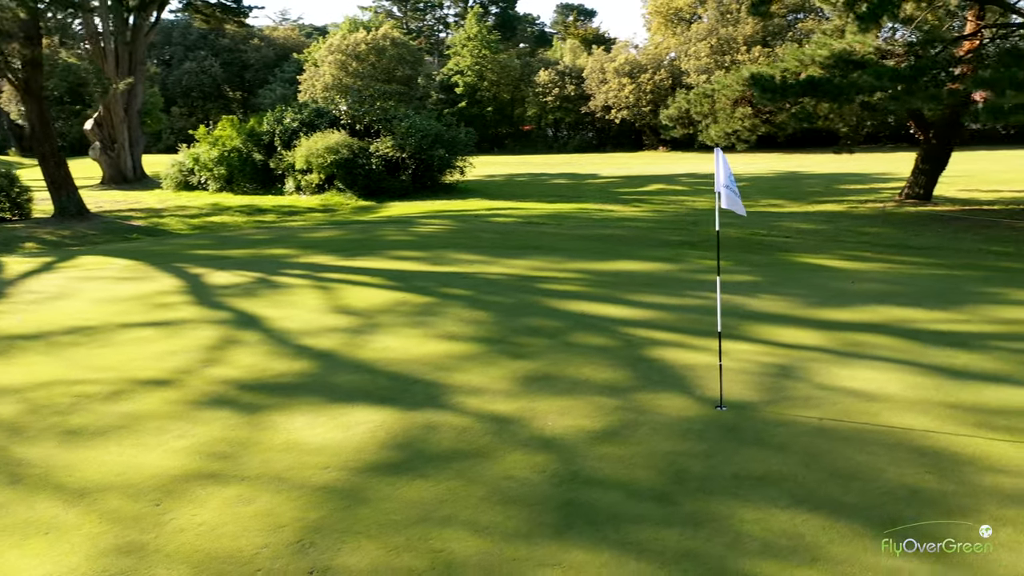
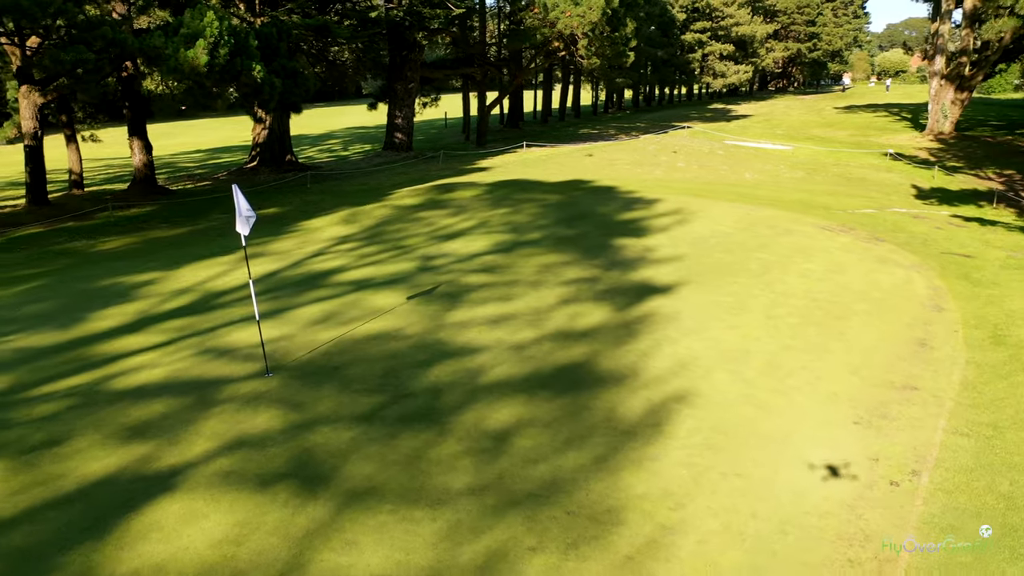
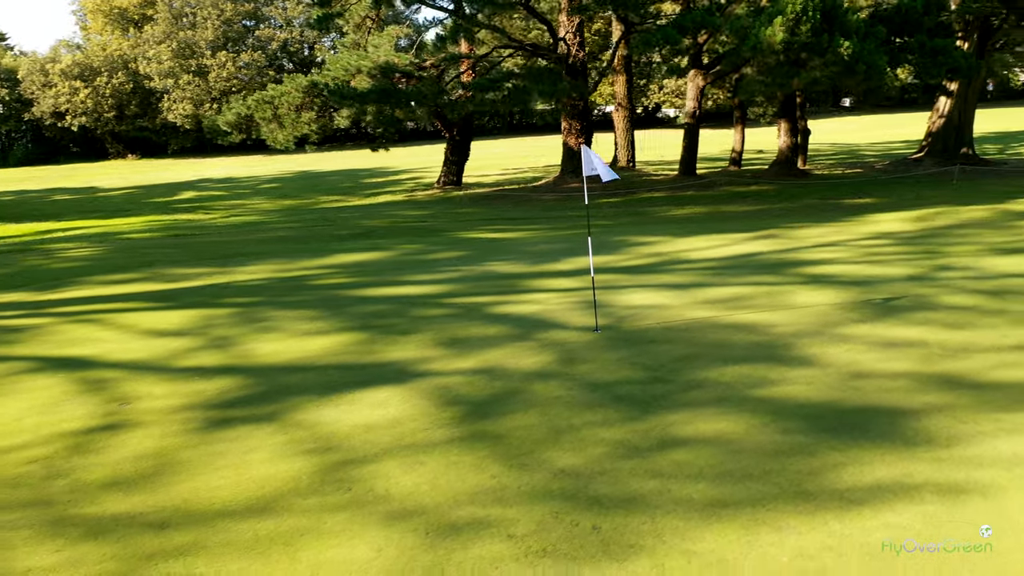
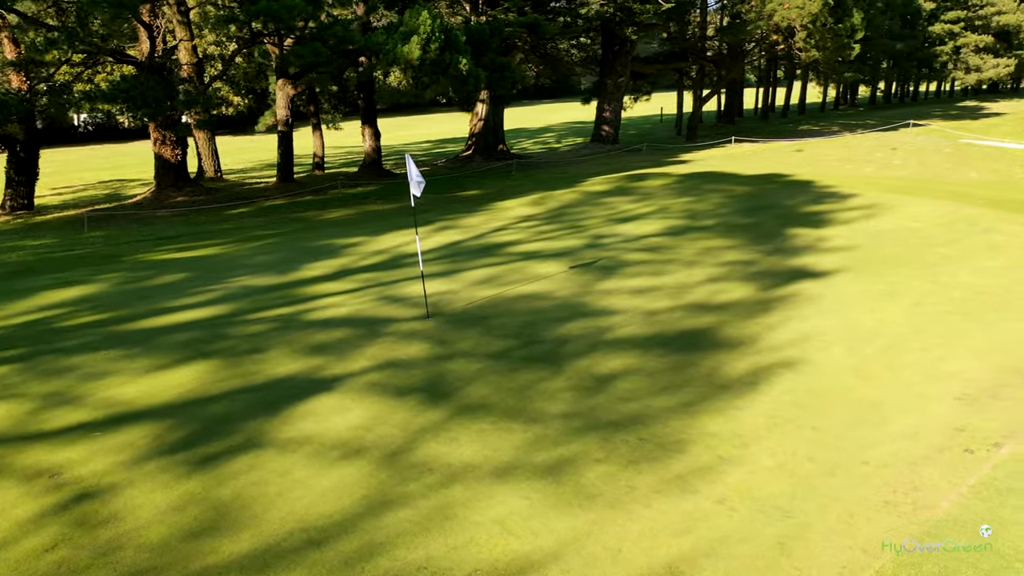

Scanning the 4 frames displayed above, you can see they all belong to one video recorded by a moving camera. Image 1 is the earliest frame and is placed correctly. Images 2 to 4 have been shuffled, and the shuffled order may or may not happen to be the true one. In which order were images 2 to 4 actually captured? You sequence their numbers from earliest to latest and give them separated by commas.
3, 4, 2
